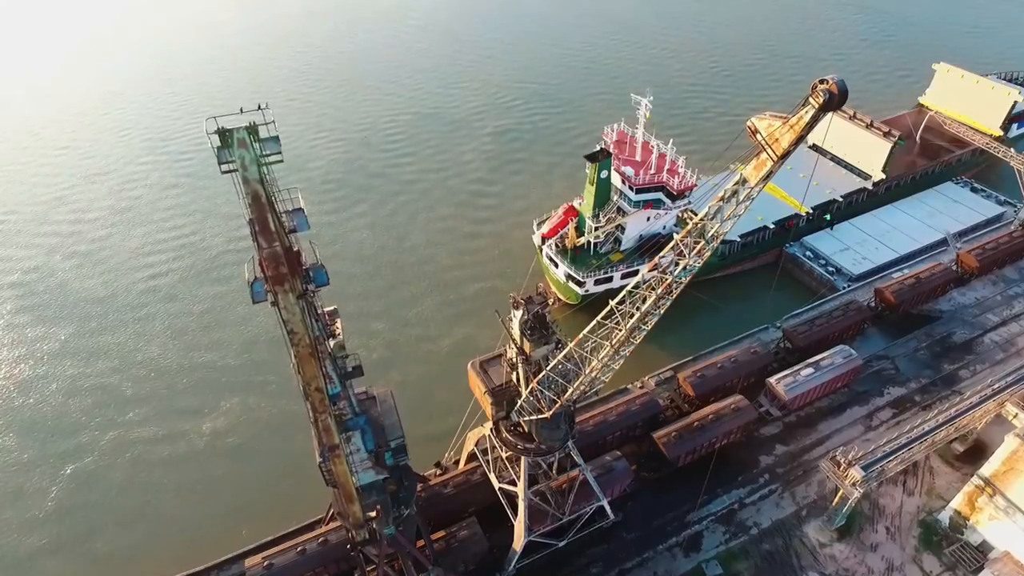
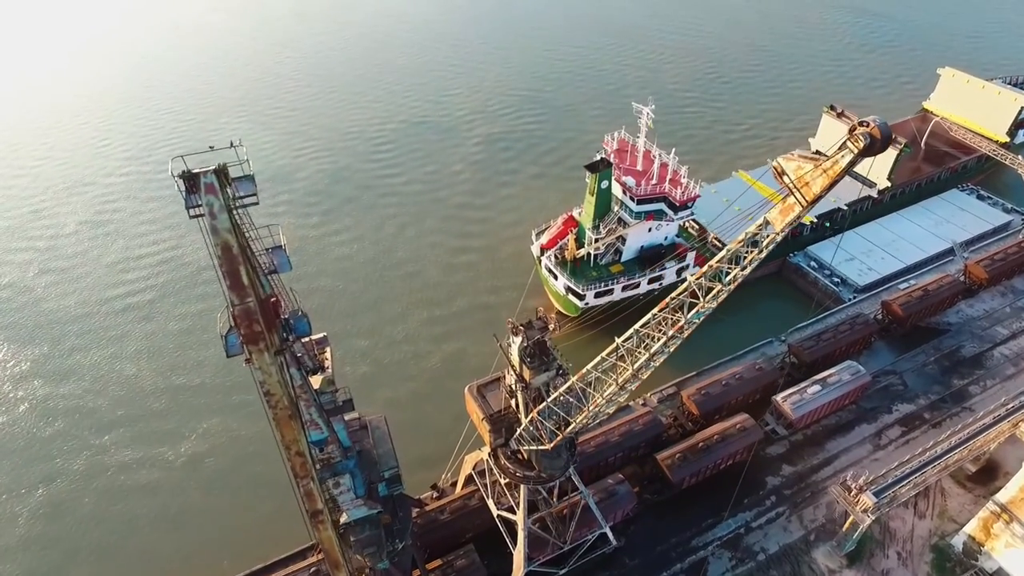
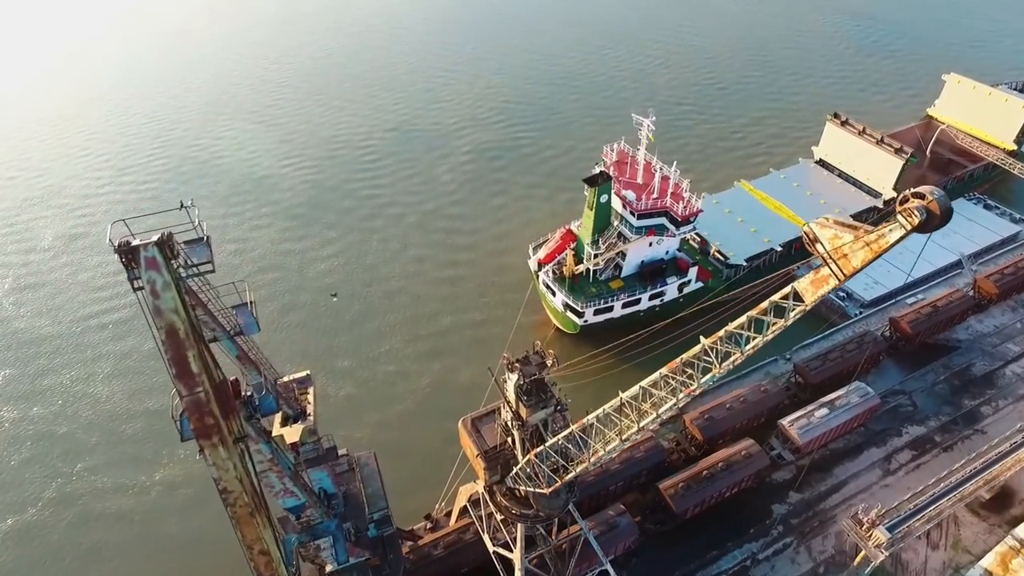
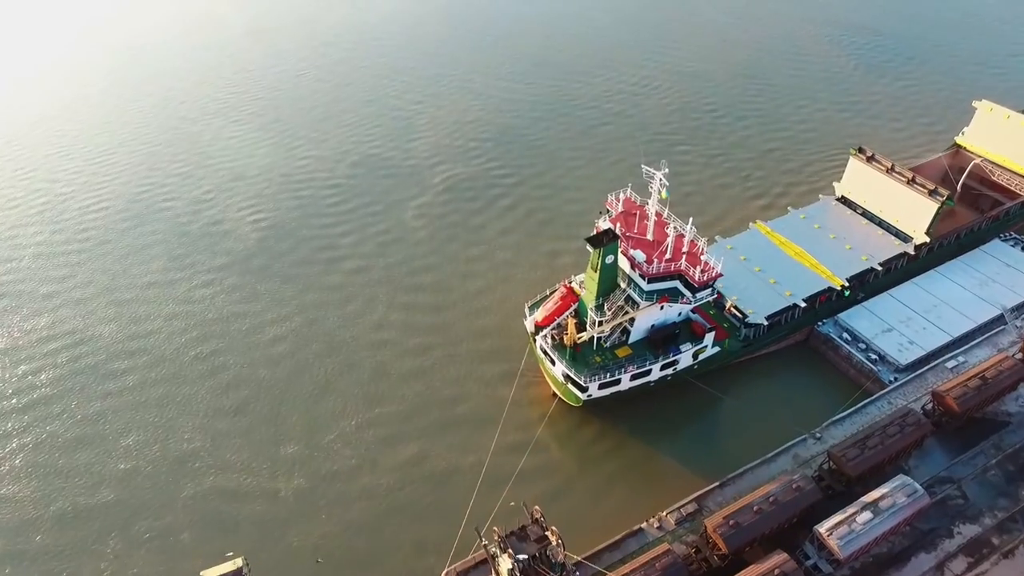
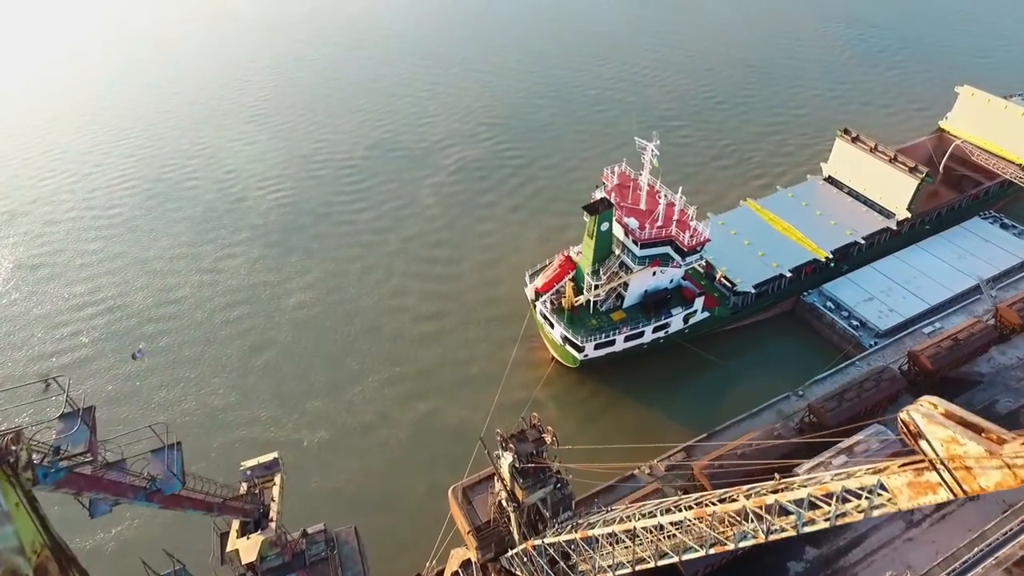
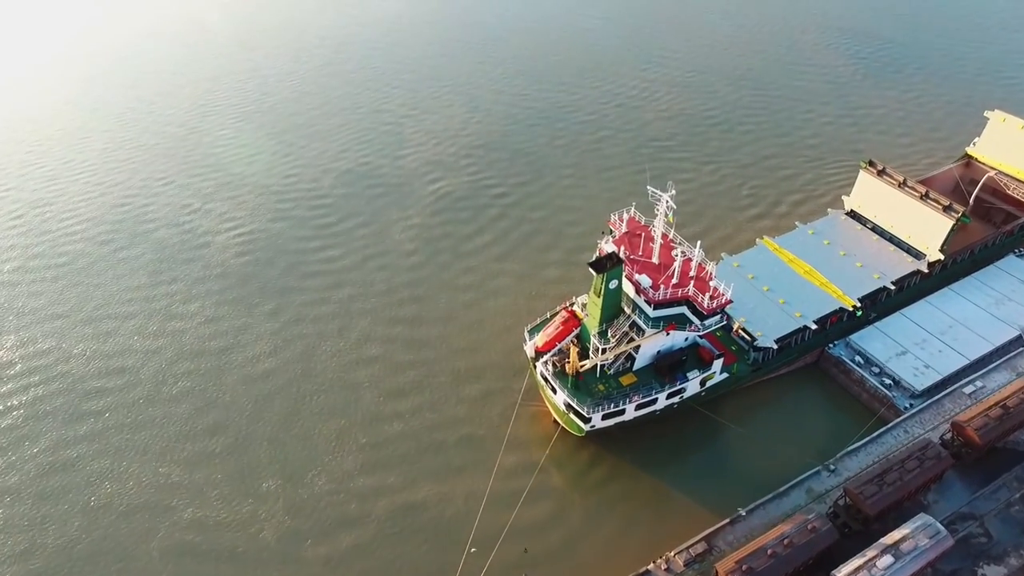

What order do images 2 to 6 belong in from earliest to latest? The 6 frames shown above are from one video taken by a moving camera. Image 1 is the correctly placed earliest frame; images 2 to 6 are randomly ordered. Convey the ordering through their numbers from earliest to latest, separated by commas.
2, 3, 5, 4, 6
